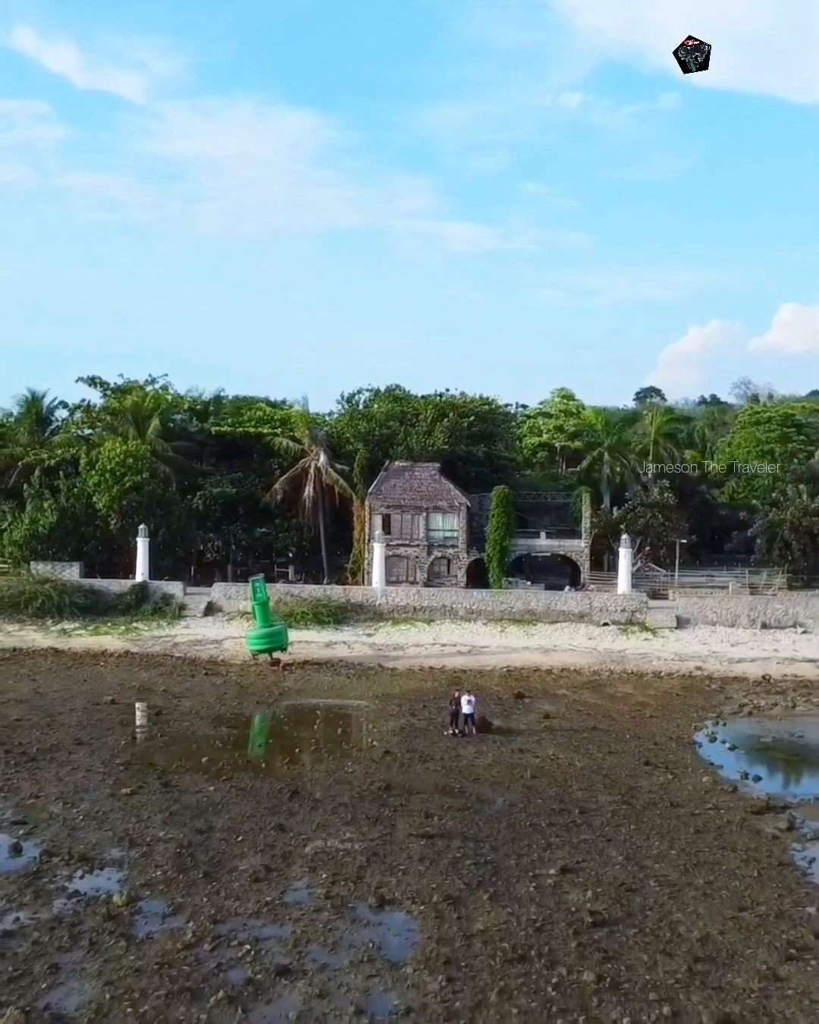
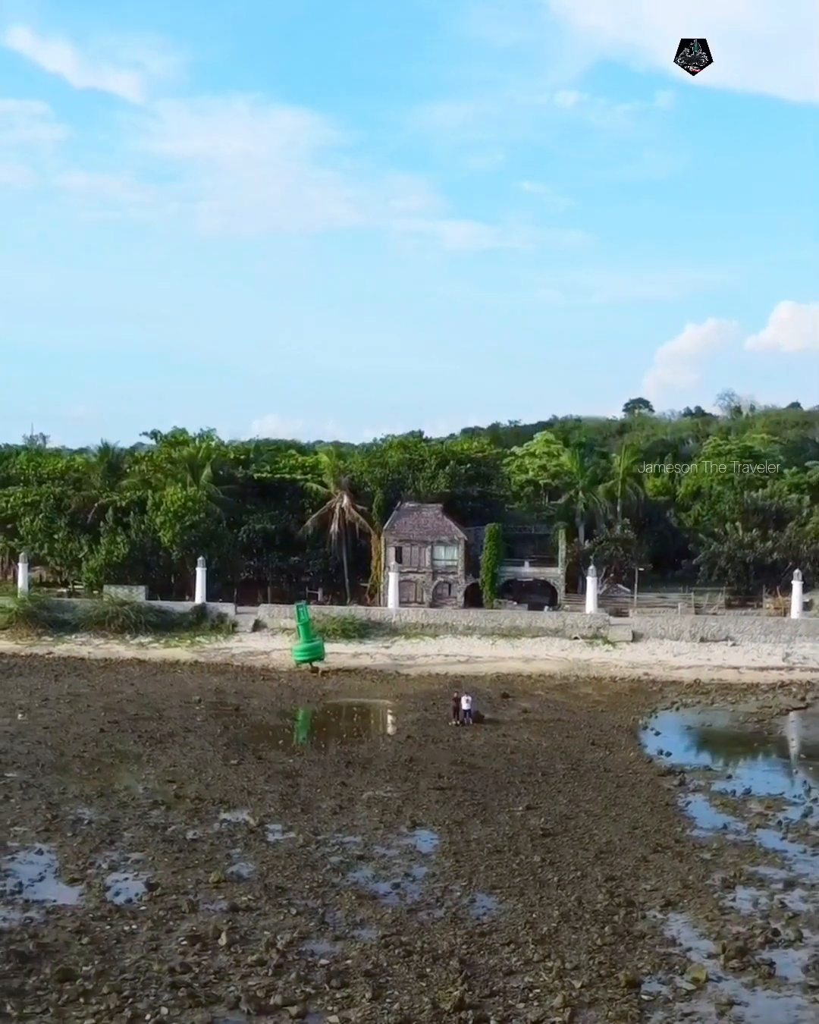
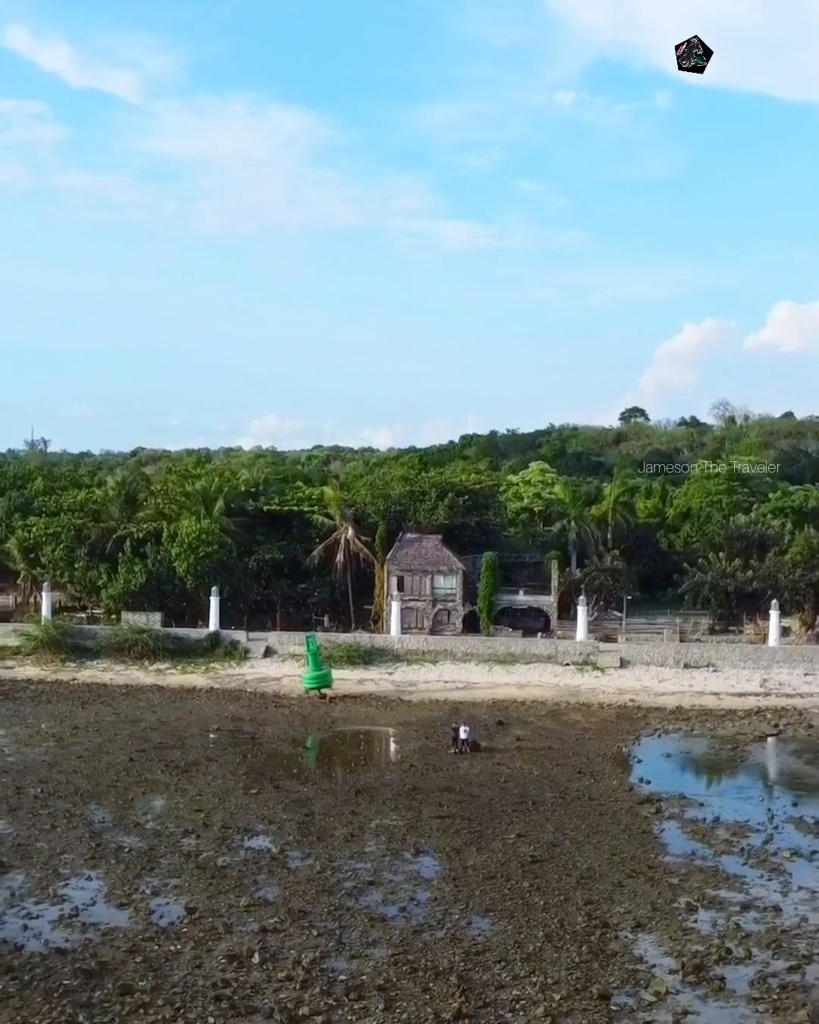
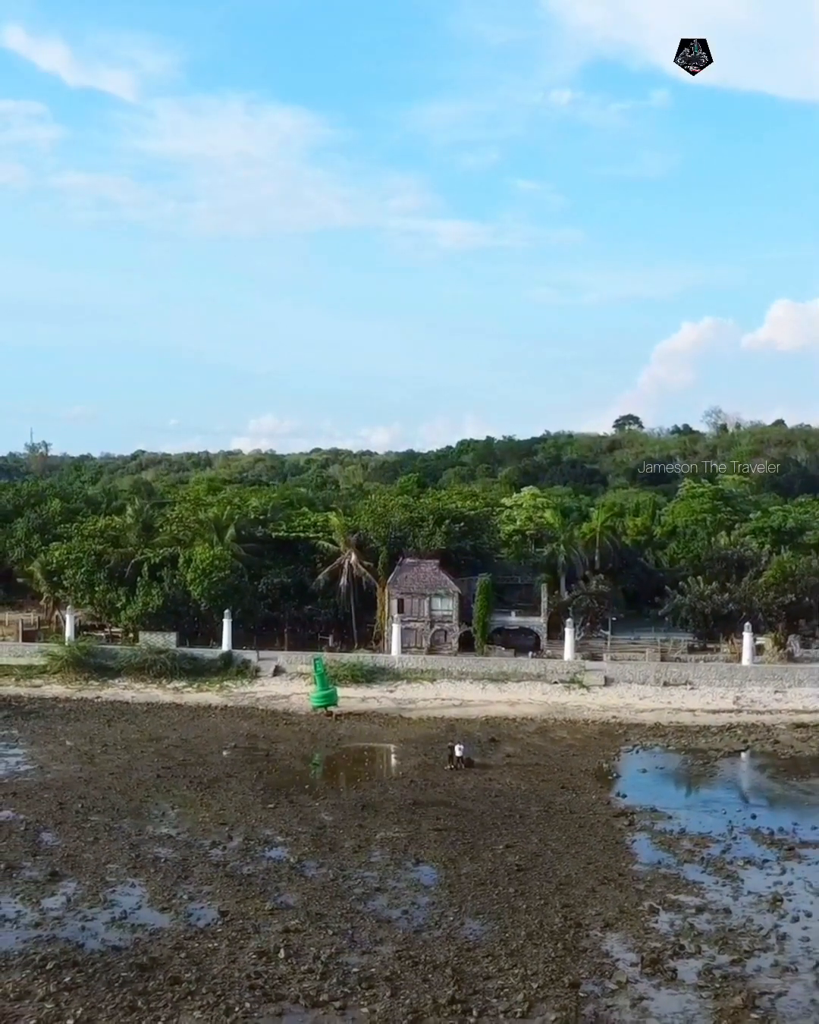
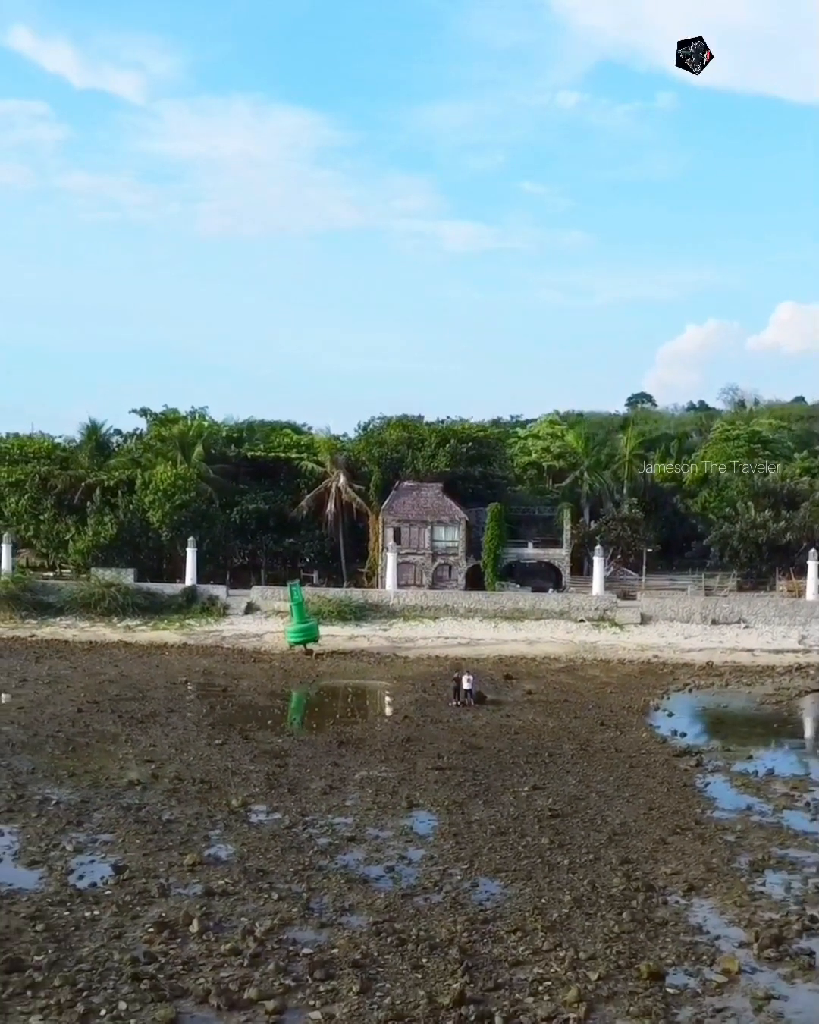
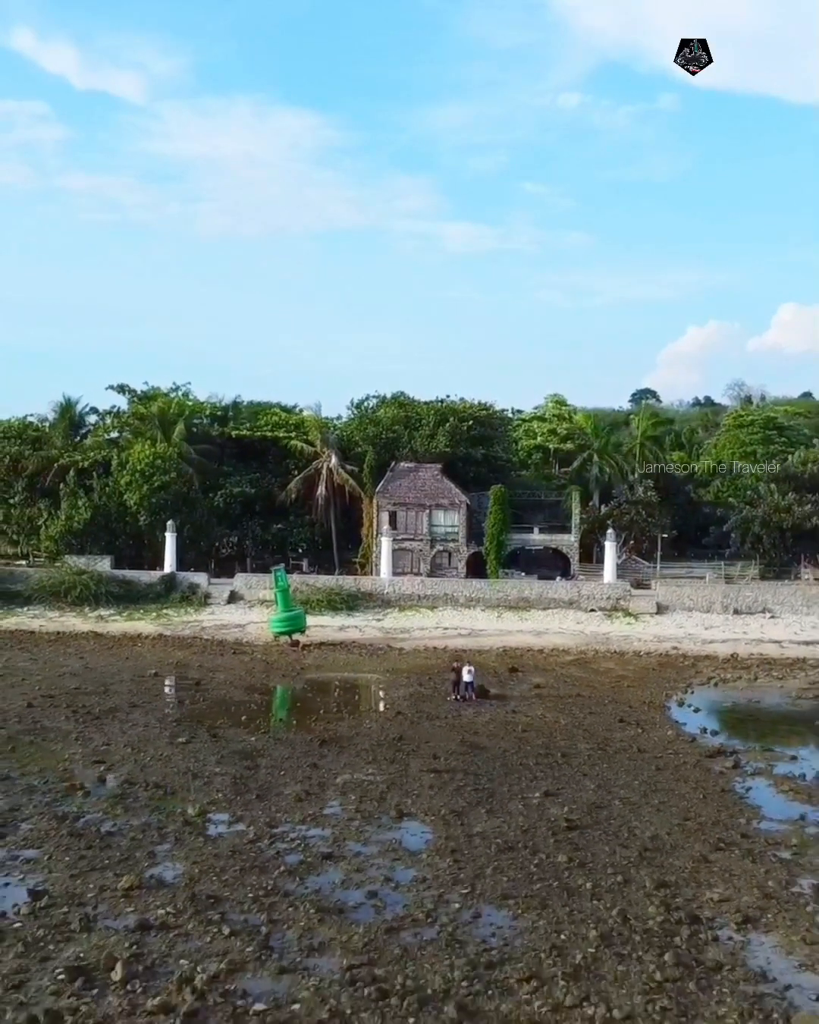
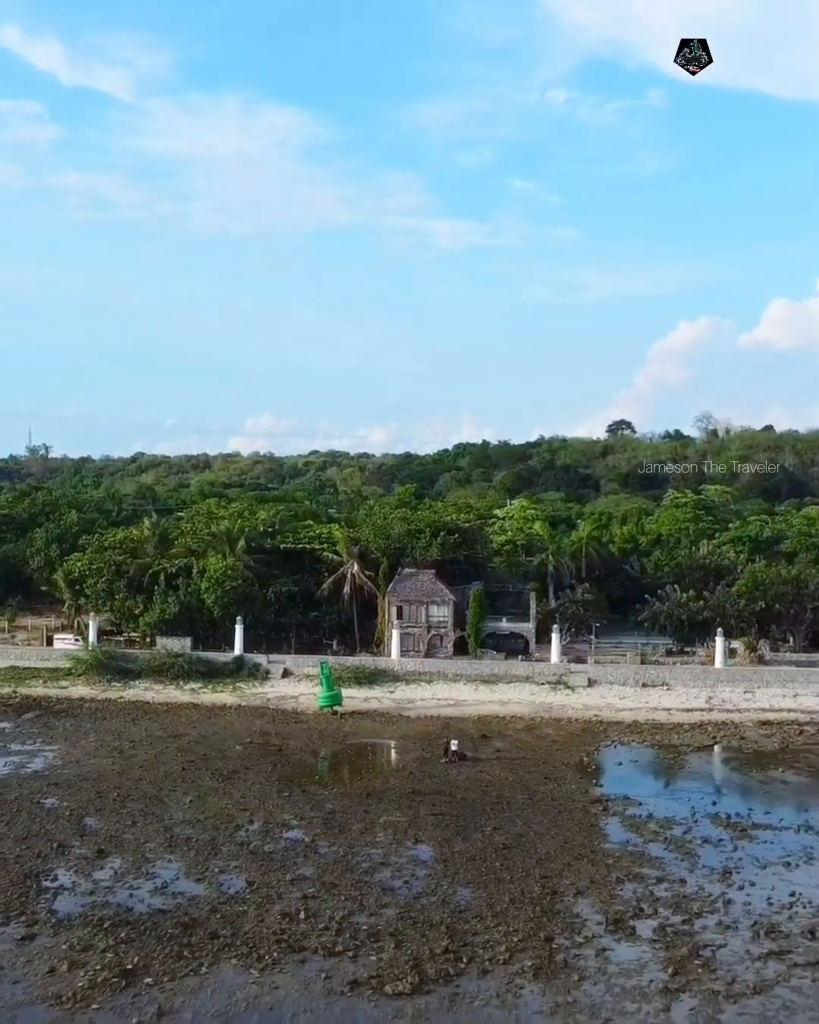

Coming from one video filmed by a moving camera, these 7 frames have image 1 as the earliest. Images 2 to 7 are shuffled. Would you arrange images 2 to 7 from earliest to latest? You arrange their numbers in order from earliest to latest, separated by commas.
6, 5, 2, 3, 4, 7
